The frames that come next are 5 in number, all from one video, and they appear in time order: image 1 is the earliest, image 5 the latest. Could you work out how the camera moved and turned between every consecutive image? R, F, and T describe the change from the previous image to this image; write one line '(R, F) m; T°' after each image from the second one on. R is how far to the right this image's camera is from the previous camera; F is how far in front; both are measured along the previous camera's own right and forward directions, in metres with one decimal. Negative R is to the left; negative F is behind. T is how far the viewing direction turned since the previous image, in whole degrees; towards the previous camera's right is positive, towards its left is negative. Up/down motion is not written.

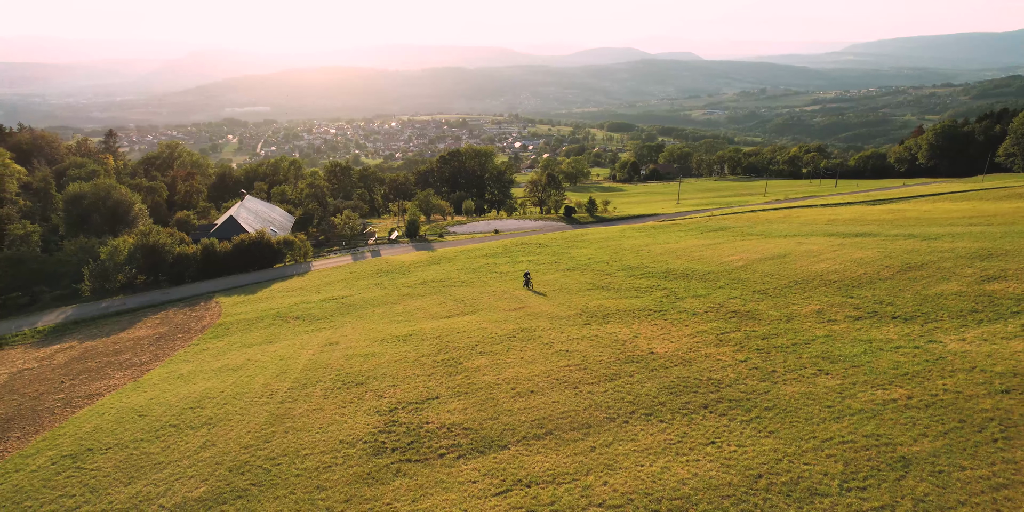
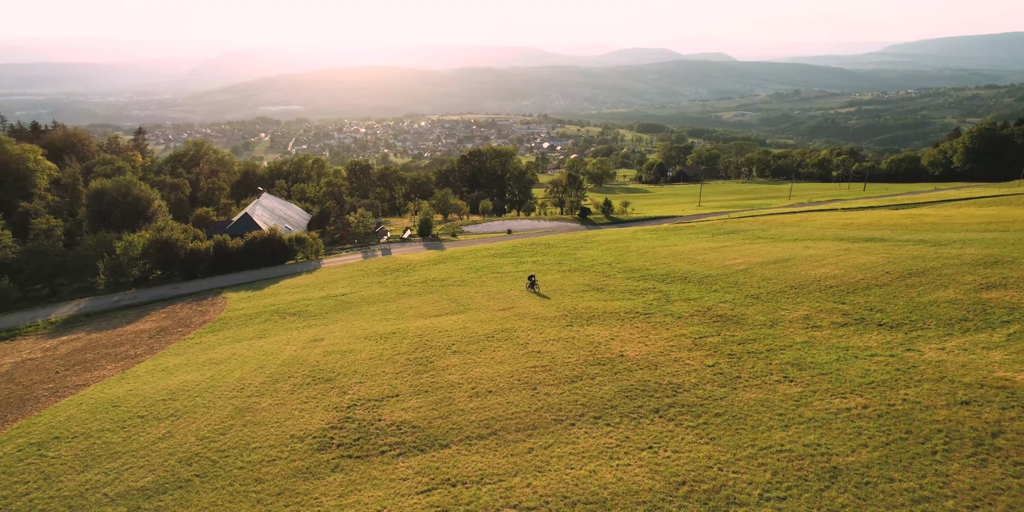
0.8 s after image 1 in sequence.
(+1.5, 0.0) m; -3°
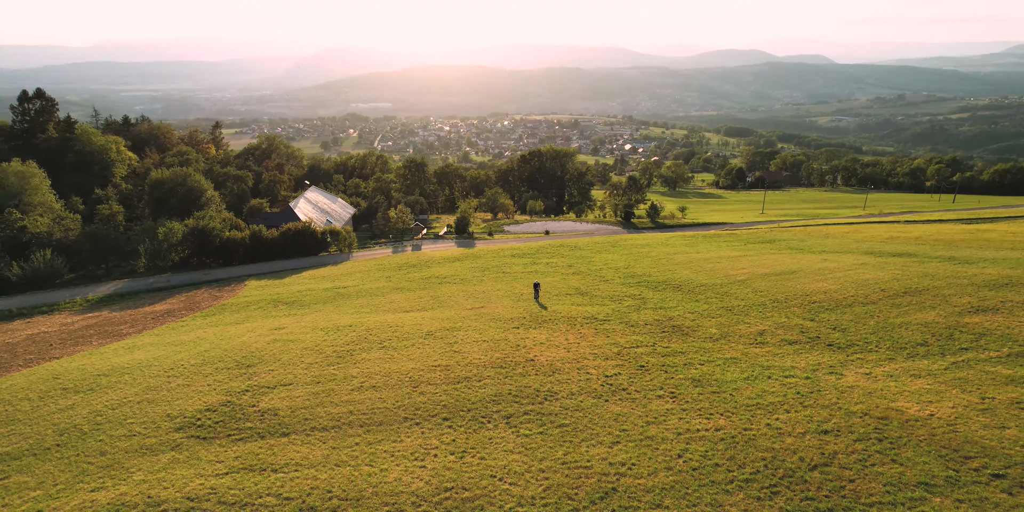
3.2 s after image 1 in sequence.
(+4.4, +0.2) m; -7°
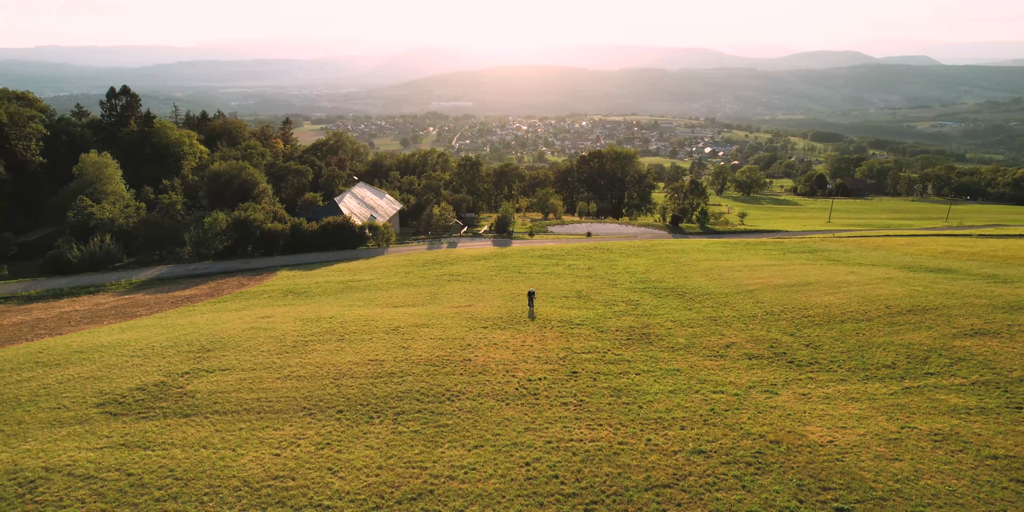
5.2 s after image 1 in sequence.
(+3.5, +0.2) m; -7°
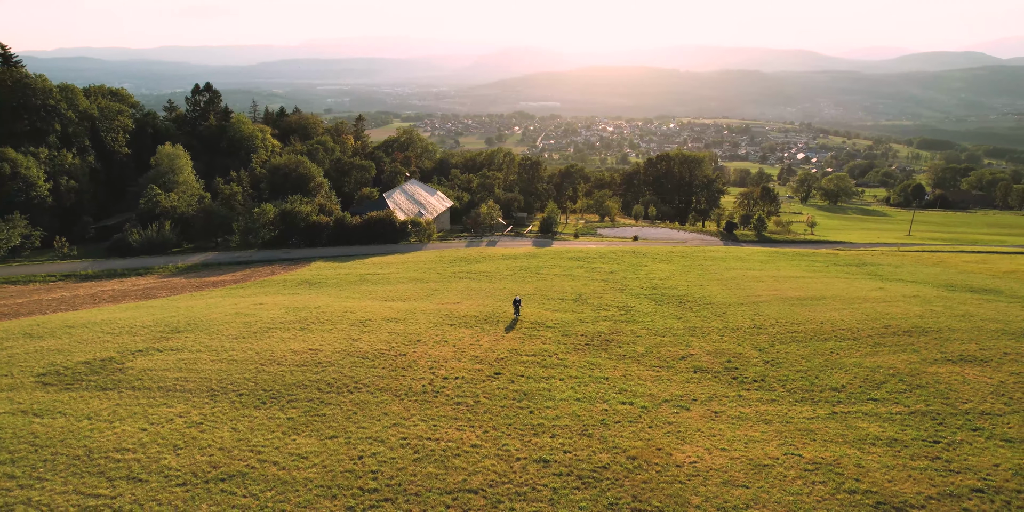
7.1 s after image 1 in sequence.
(+3.8, +0.3) m; -7°
